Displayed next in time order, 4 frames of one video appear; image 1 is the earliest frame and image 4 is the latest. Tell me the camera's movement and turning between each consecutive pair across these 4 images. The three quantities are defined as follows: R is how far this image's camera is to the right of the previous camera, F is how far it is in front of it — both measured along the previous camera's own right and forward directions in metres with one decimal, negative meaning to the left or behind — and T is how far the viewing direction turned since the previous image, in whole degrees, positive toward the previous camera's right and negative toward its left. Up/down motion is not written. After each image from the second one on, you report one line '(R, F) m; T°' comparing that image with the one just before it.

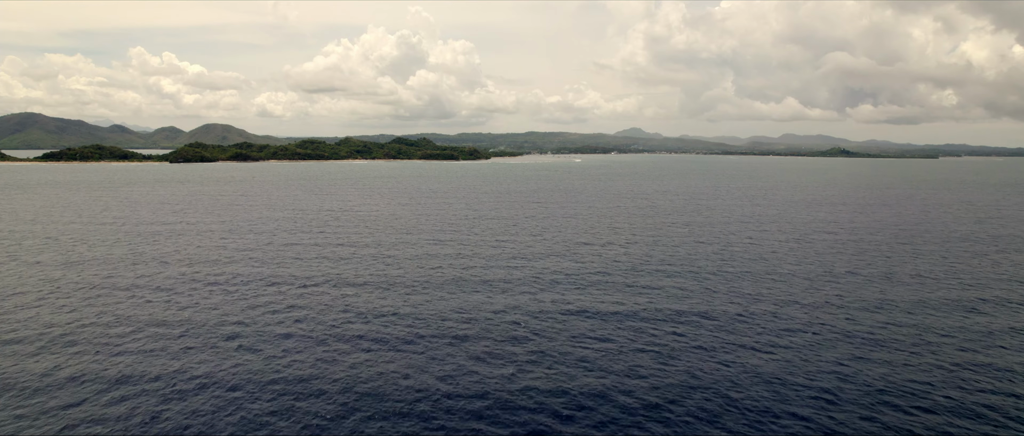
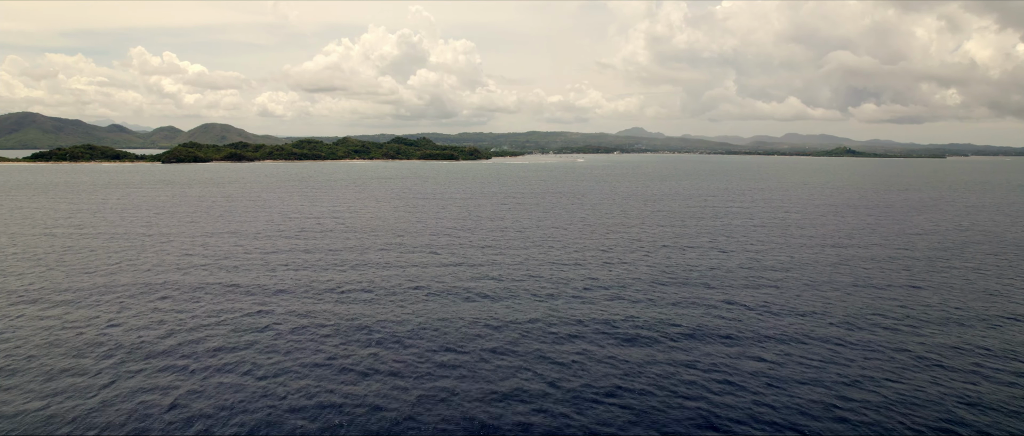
(-0.3, +6.0) m; 0°
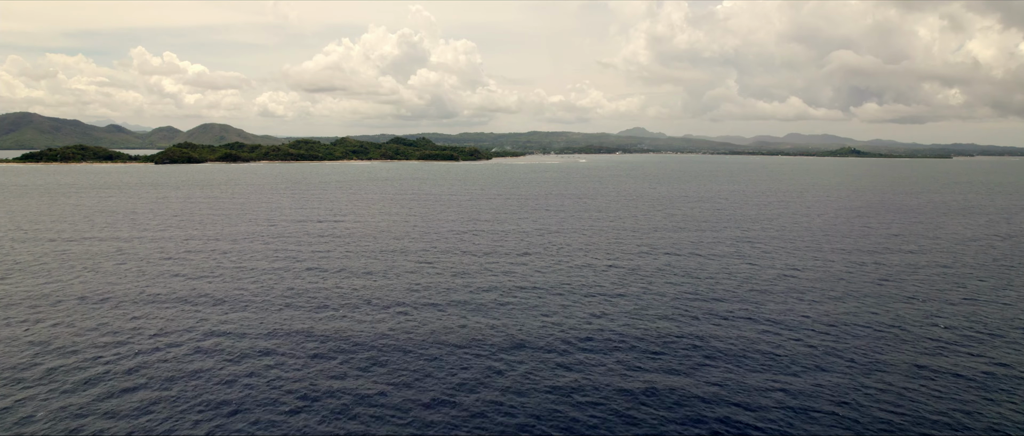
(-0.4, +5.5) m; 0°
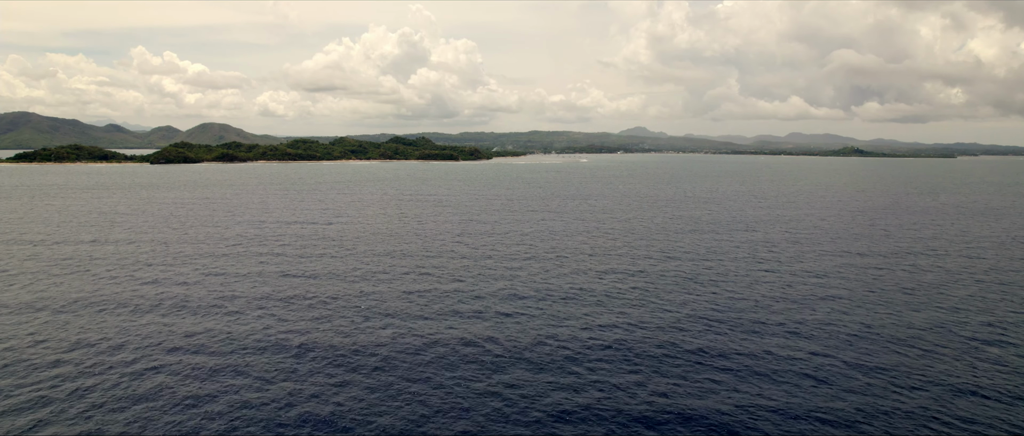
(-0.2, +3.3) m; 0°
